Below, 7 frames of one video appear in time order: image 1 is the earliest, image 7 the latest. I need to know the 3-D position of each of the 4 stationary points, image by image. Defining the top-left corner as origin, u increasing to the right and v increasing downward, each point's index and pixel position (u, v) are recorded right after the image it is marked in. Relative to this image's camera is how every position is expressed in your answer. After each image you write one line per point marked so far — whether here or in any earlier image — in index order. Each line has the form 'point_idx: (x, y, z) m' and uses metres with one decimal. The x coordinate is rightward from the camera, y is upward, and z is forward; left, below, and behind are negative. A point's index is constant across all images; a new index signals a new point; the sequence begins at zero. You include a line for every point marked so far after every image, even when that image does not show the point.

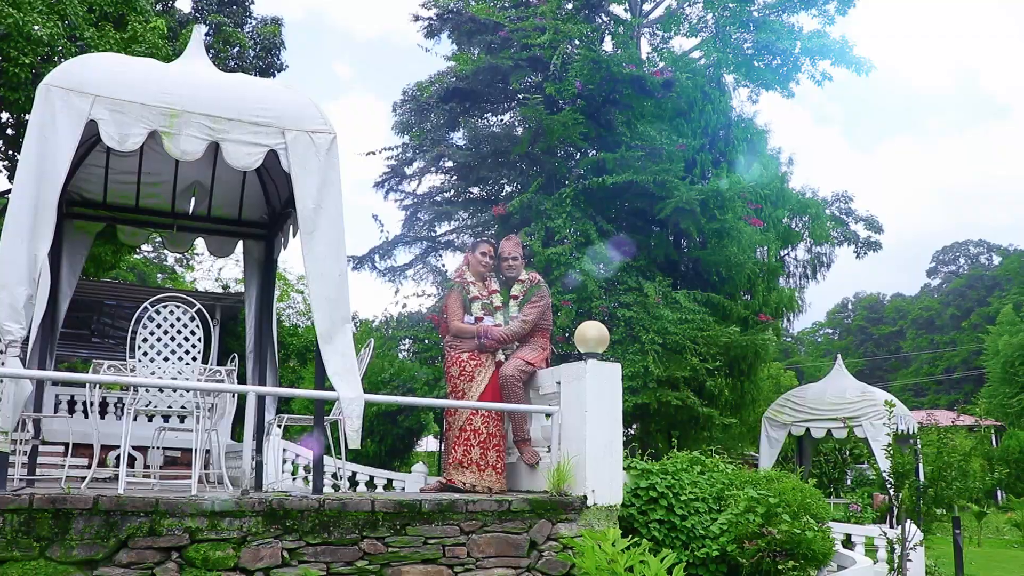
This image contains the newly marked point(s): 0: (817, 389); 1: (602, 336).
0: (+4.4, -1.5, +12.3) m
1: (+0.5, -0.3, +4.7) m
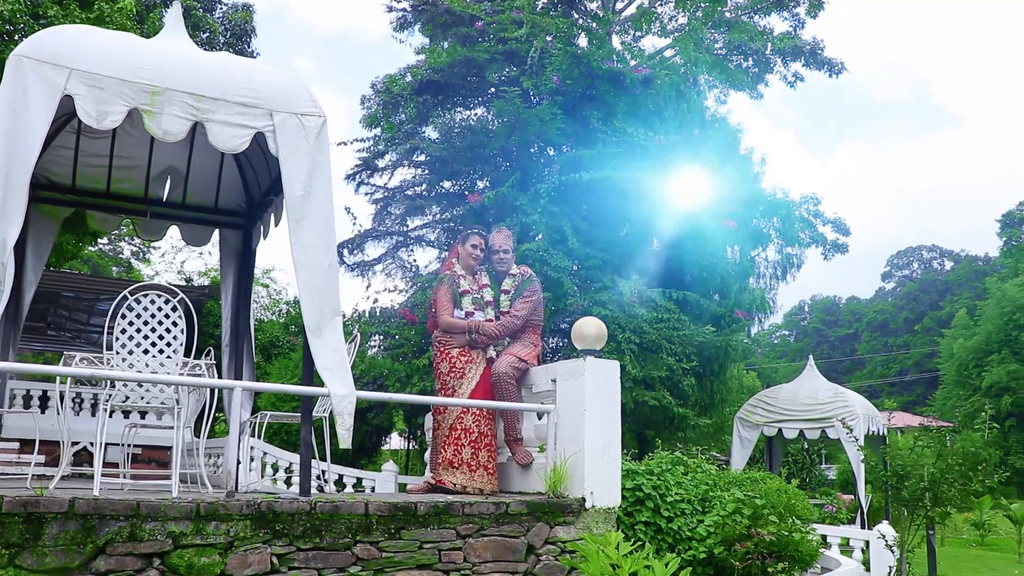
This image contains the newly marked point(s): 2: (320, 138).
0: (+4.0, -1.5, +12.3) m
1: (+0.5, -0.2, +4.5) m
2: (-1.0, +0.7, +4.2) m
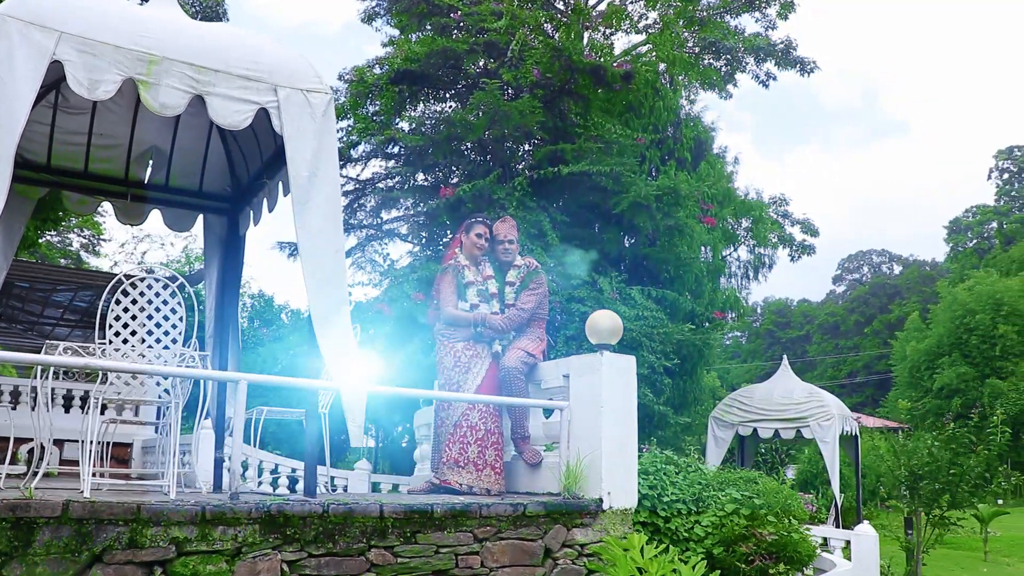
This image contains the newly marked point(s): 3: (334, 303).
0: (+3.7, -1.5, +12.3) m
1: (+0.5, -0.2, +4.3) m
2: (-0.9, +0.8, +4.0) m
3: (-0.8, -0.1, +3.8) m
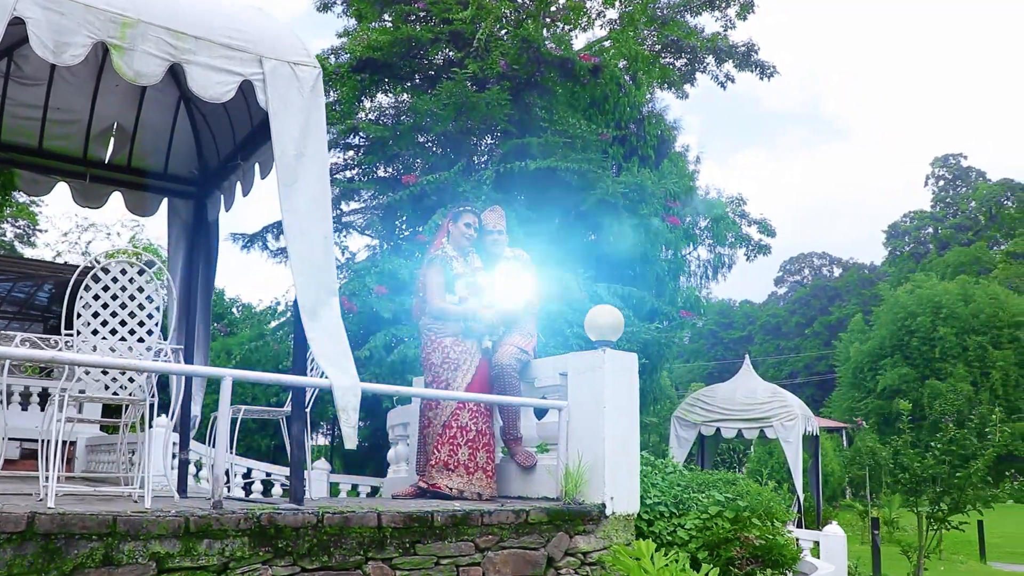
0: (+3.1, -1.5, +12.3) m
1: (+0.5, -0.2, +4.1) m
2: (-0.9, +0.9, +3.7) m
3: (-0.8, 0.0, +3.5) m
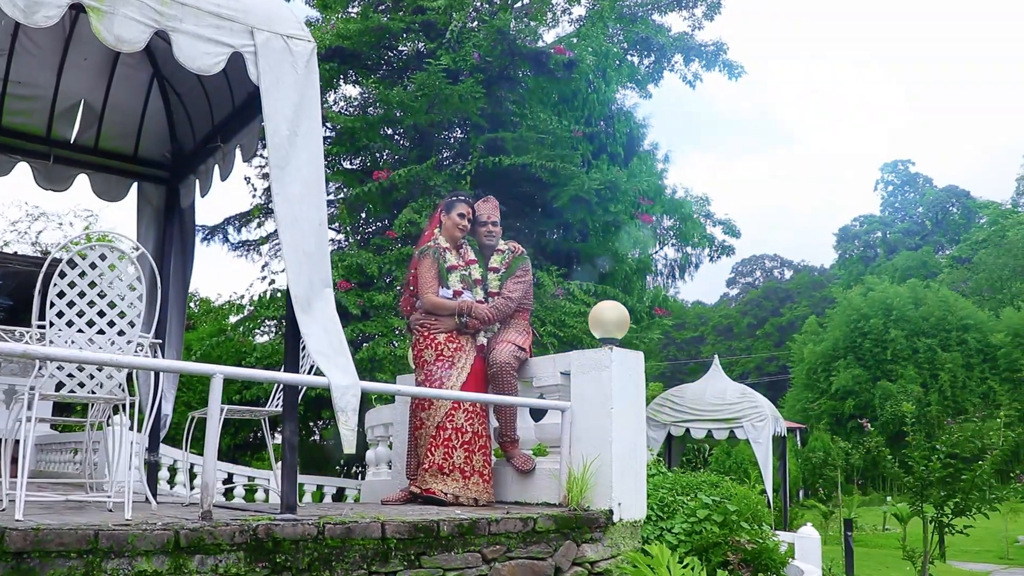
0: (+2.7, -1.5, +12.2) m
1: (+0.5, -0.1, +3.9) m
2: (-0.8, +0.9, +3.4) m
3: (-0.8, 0.0, +3.3) m
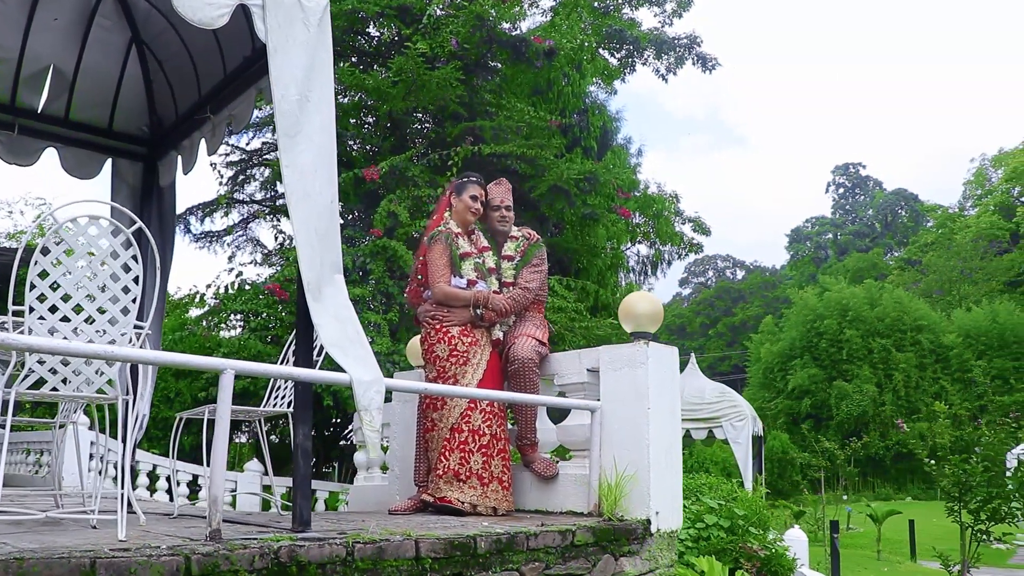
0: (+2.3, -1.4, +12.0) m
1: (+0.6, -0.1, +3.6) m
2: (-0.7, +0.9, +3.0) m
3: (-0.6, +0.1, +2.9) m
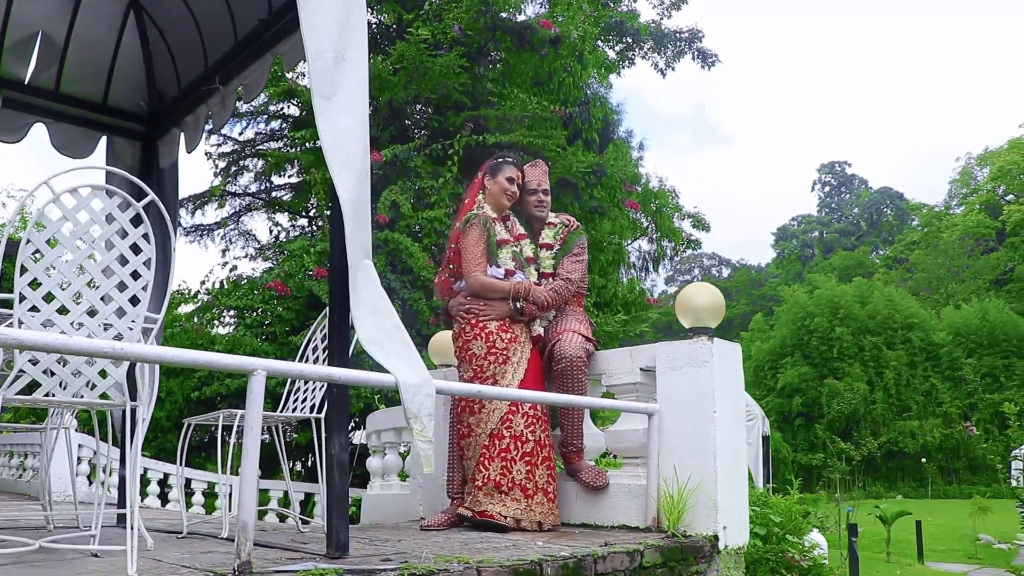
0: (+2.4, -1.4, +11.7) m
1: (+0.8, -0.1, +3.3) m
2: (-0.5, +1.0, +2.7) m
3: (-0.4, +0.1, +2.5) m
